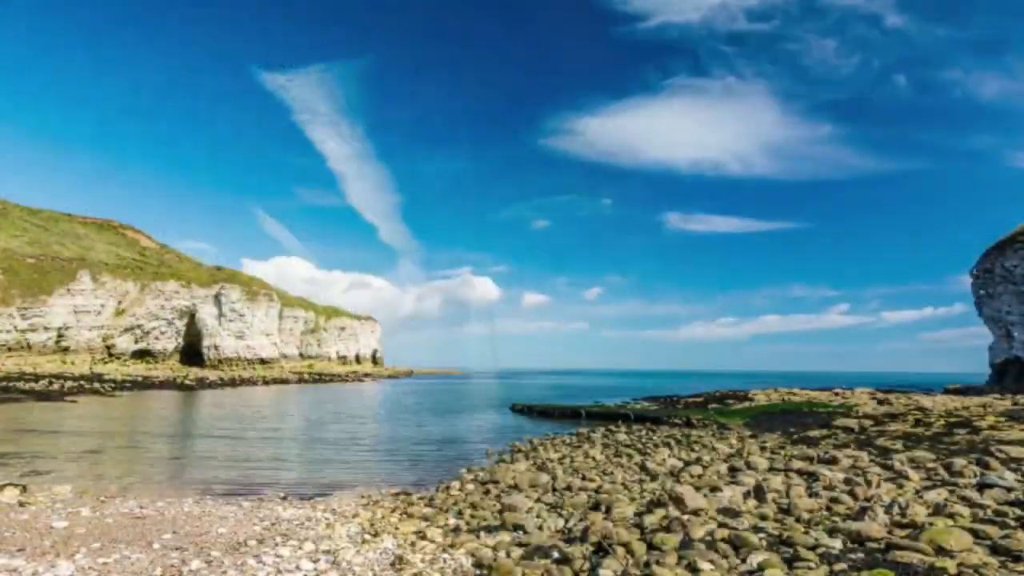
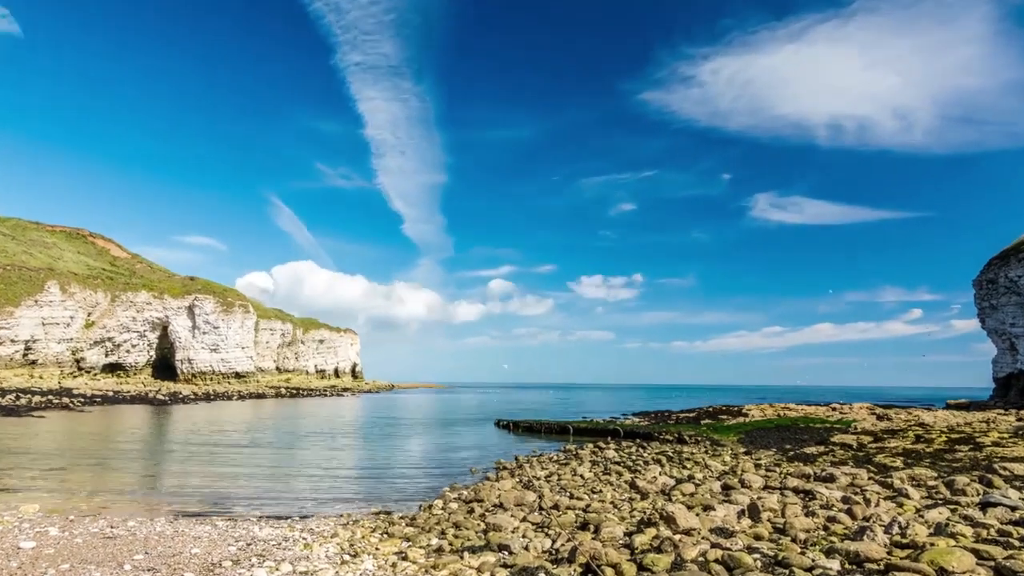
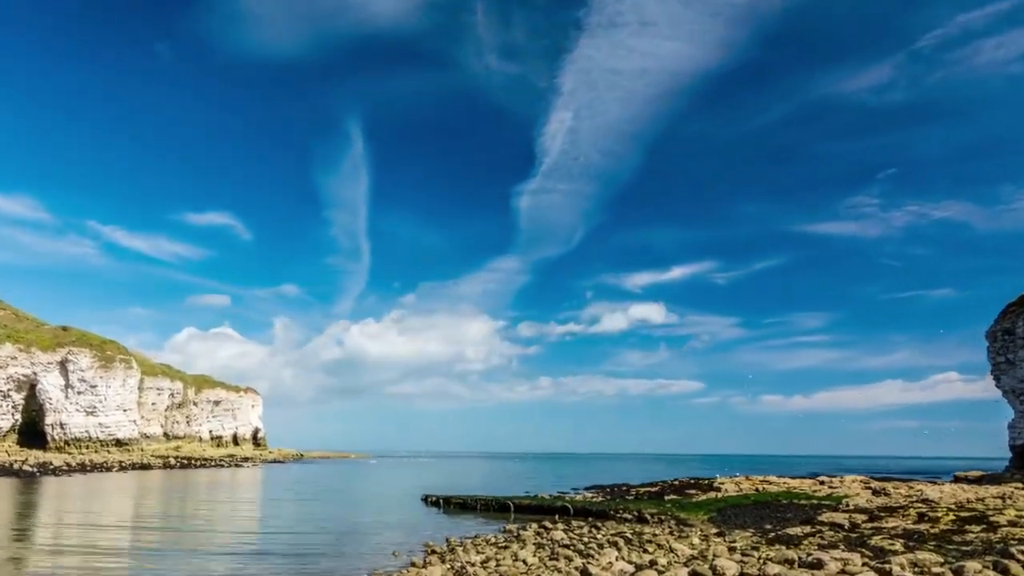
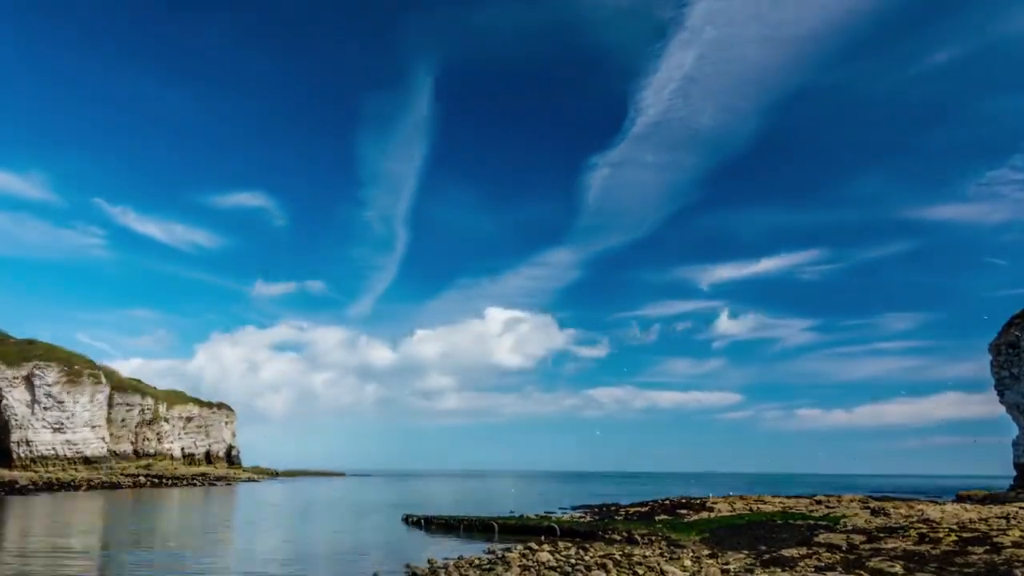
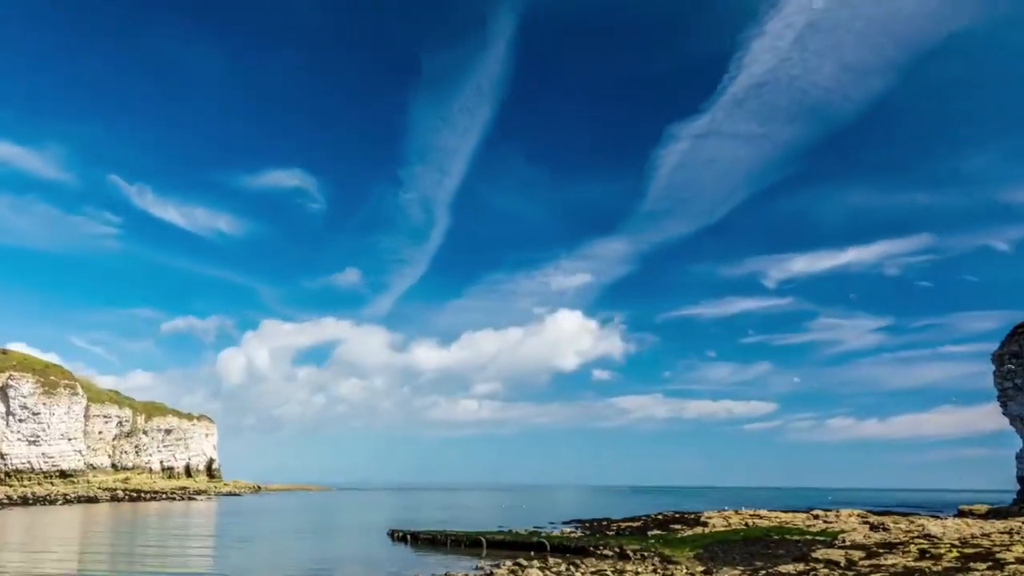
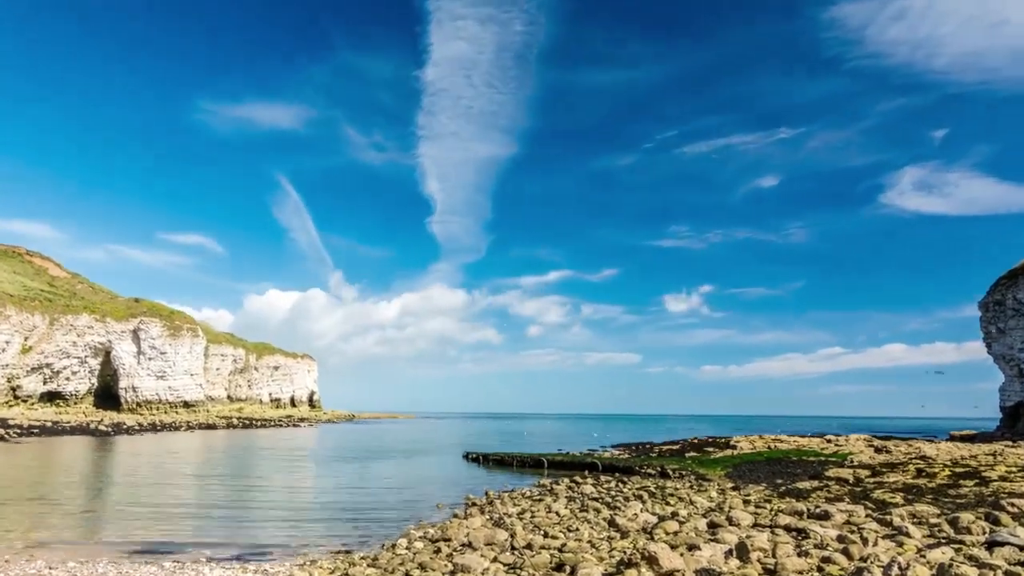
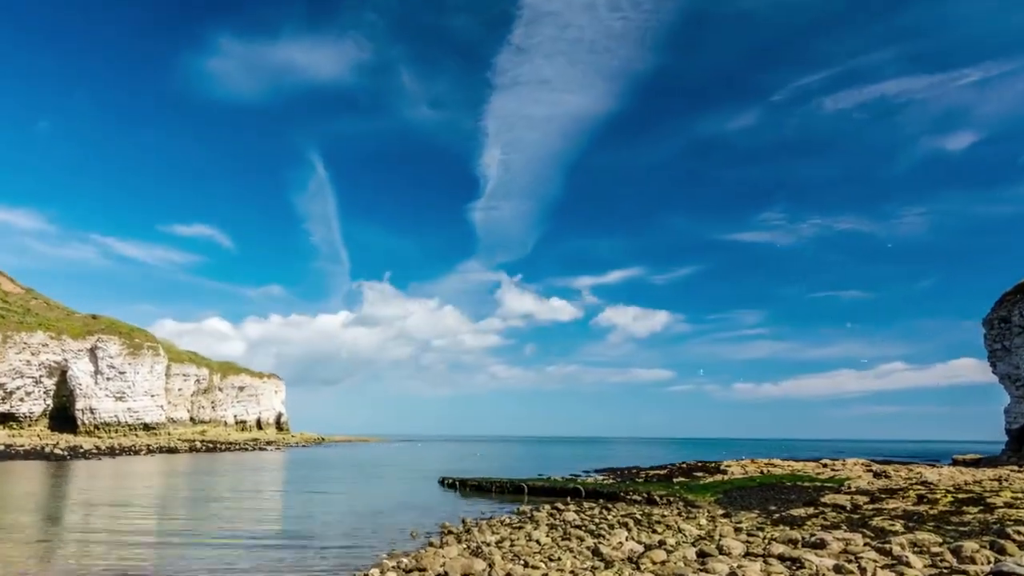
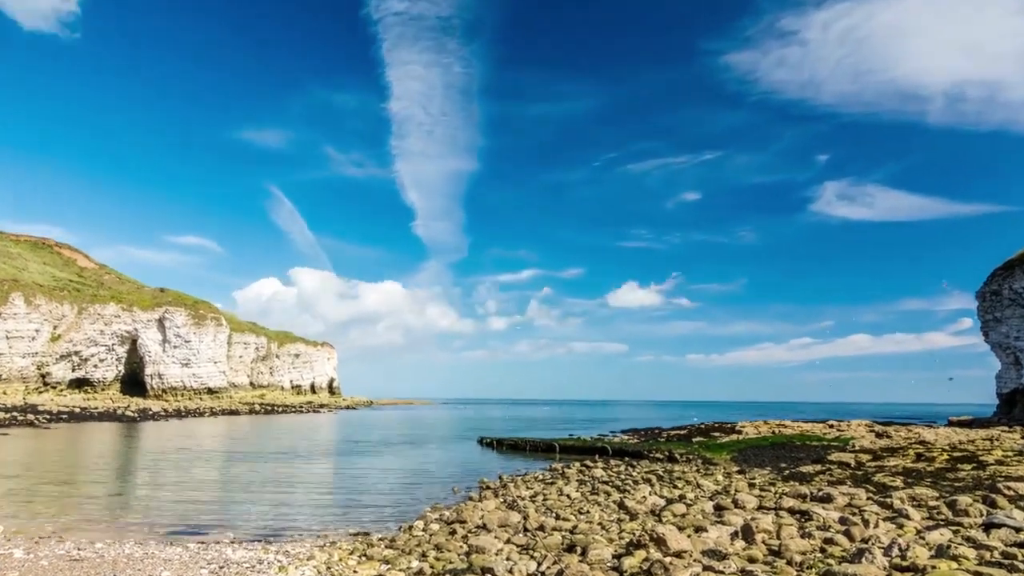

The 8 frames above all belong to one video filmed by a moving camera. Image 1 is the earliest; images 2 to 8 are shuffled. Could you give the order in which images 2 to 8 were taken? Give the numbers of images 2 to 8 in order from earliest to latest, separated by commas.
2, 8, 6, 7, 3, 4, 5
